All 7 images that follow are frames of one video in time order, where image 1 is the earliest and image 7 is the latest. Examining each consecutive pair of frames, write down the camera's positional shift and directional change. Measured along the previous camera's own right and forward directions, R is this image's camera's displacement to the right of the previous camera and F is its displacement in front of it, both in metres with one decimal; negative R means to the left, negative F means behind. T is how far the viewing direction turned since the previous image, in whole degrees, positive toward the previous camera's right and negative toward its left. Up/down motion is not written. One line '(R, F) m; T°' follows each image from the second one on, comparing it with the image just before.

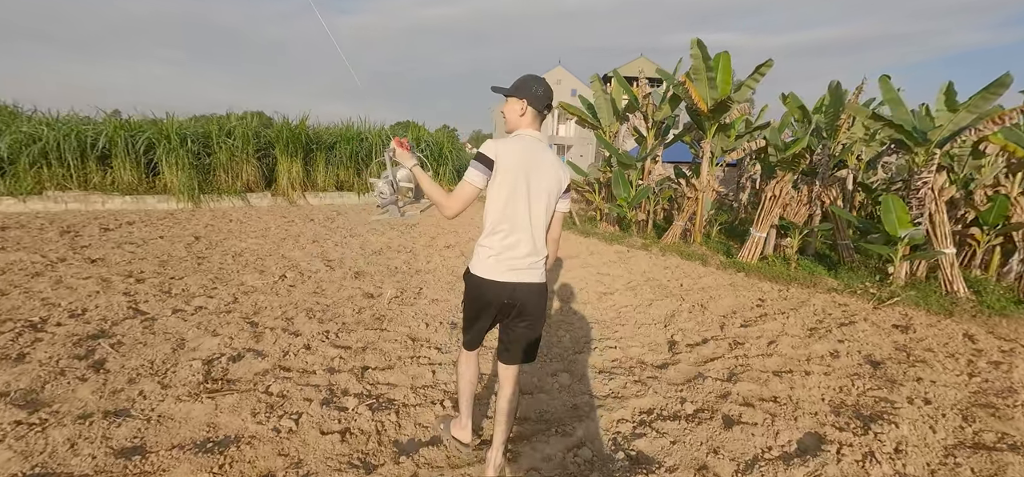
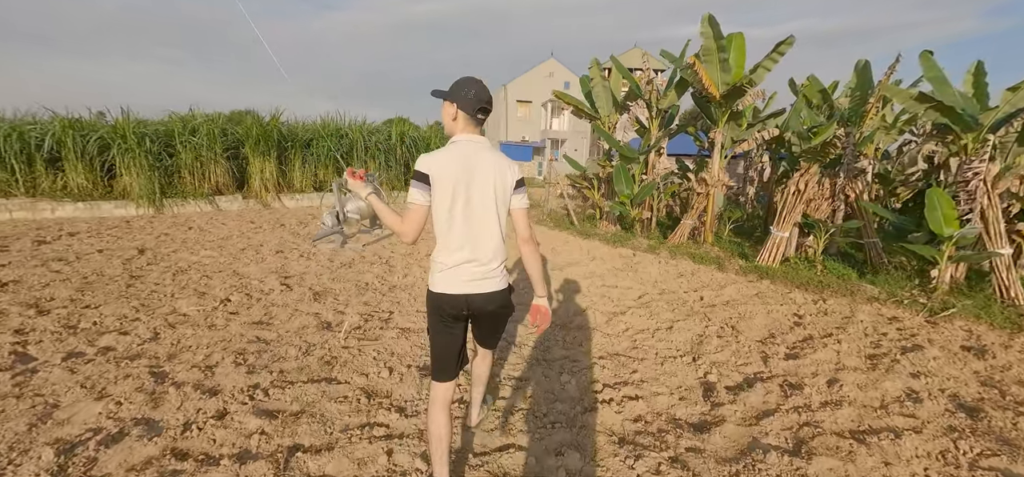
(+0.1, +0.7) m; +1°
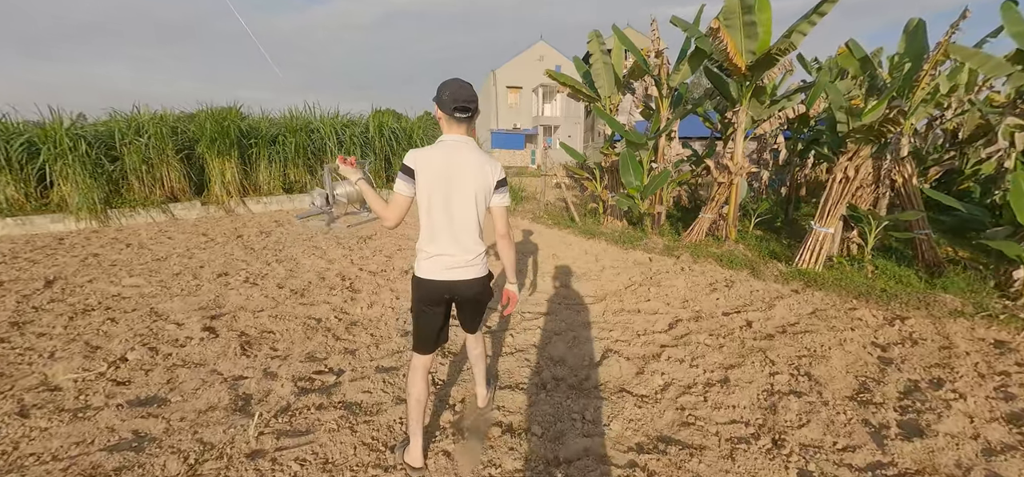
(0.0, +0.9) m; +1°
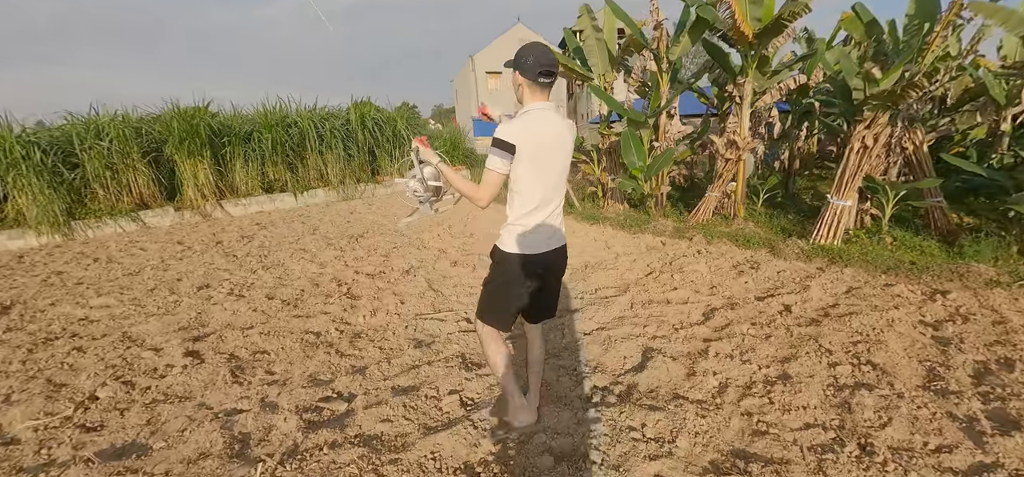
(-0.2, +0.3) m; +2°
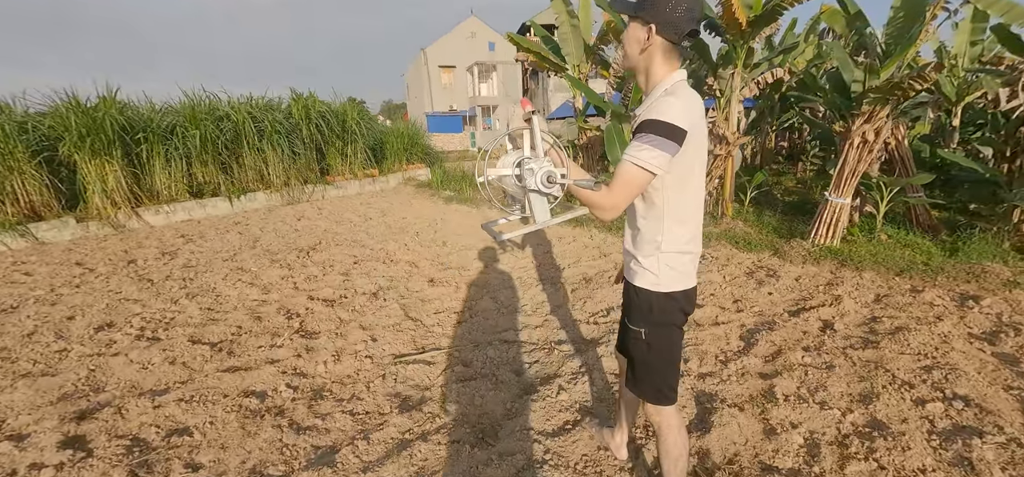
(-0.3, +0.6) m; +6°
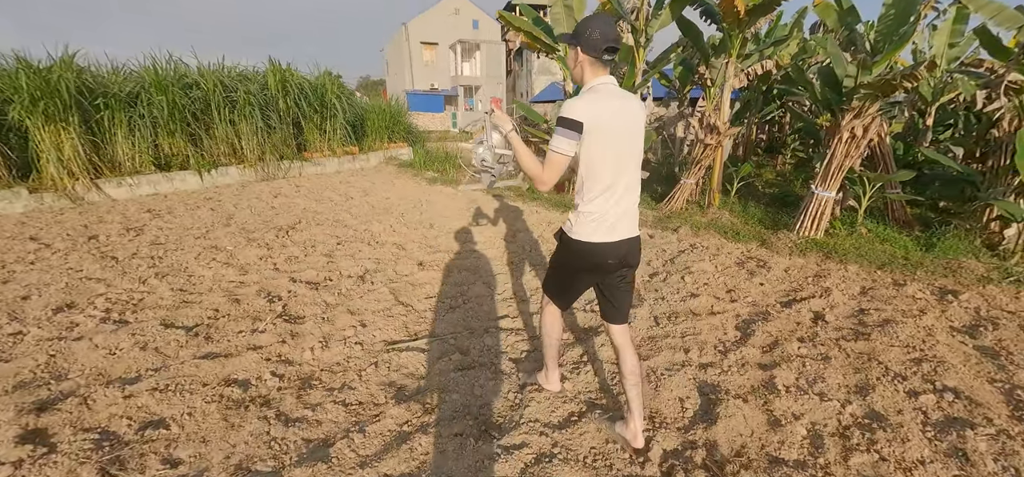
(-0.1, +0.1) m; +3°
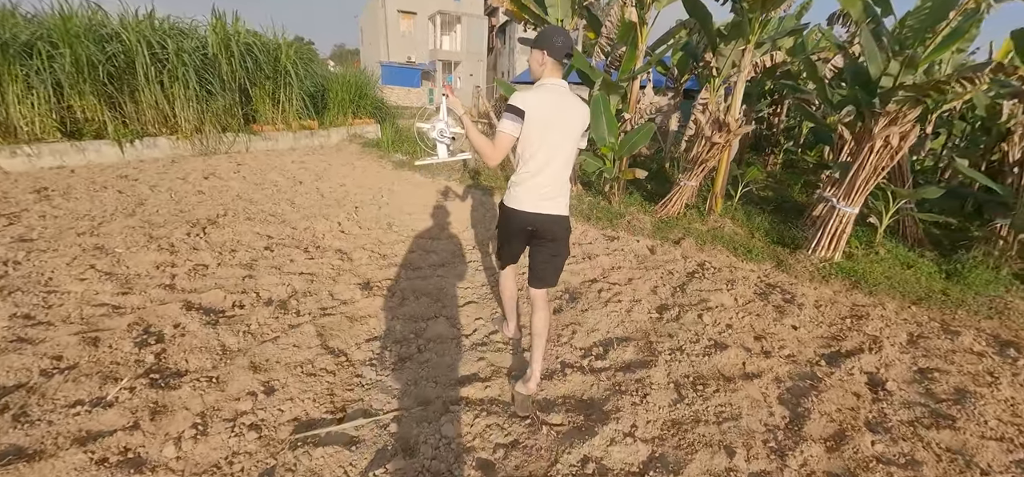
(0.0, +0.7) m; +3°
